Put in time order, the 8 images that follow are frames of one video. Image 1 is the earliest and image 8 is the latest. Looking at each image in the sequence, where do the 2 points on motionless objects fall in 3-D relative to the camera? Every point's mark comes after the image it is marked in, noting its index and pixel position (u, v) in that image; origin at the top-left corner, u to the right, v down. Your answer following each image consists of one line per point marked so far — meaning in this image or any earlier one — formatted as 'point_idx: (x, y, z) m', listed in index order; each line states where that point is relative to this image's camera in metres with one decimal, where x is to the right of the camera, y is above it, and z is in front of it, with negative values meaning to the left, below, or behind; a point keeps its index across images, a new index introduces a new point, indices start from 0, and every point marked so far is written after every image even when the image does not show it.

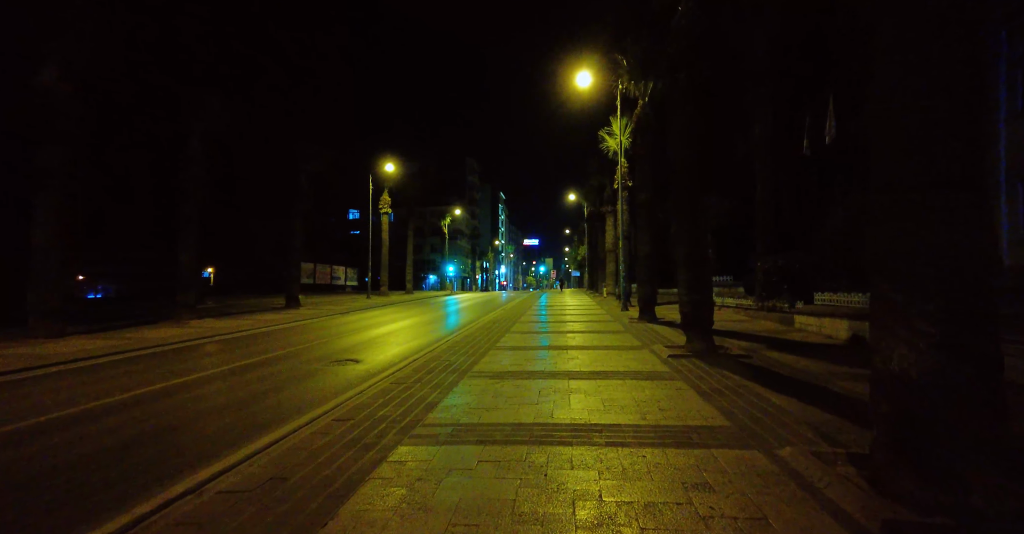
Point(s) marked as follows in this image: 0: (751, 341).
0: (+5.7, -1.8, +10.6) m
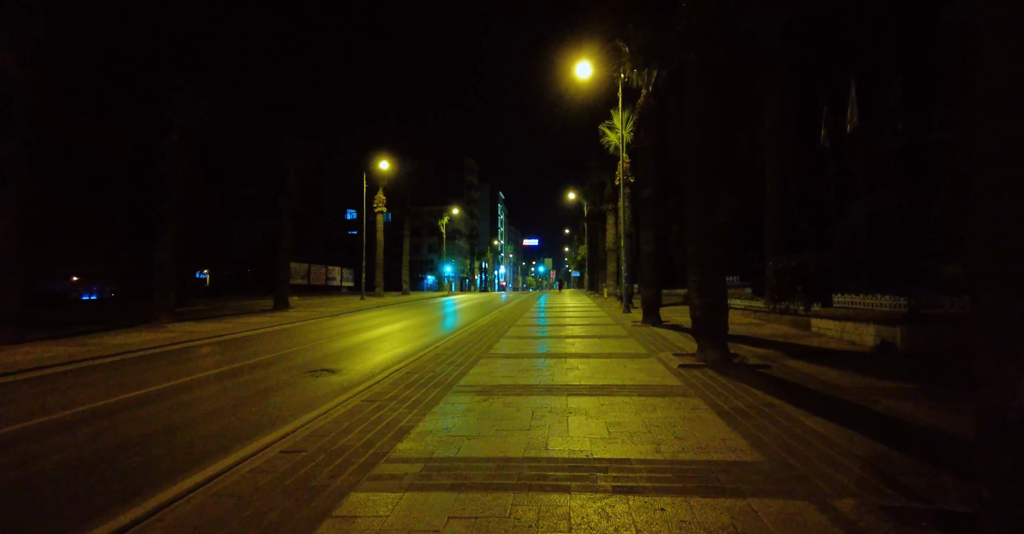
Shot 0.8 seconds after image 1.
0: (+5.6, -1.8, +9.6) m
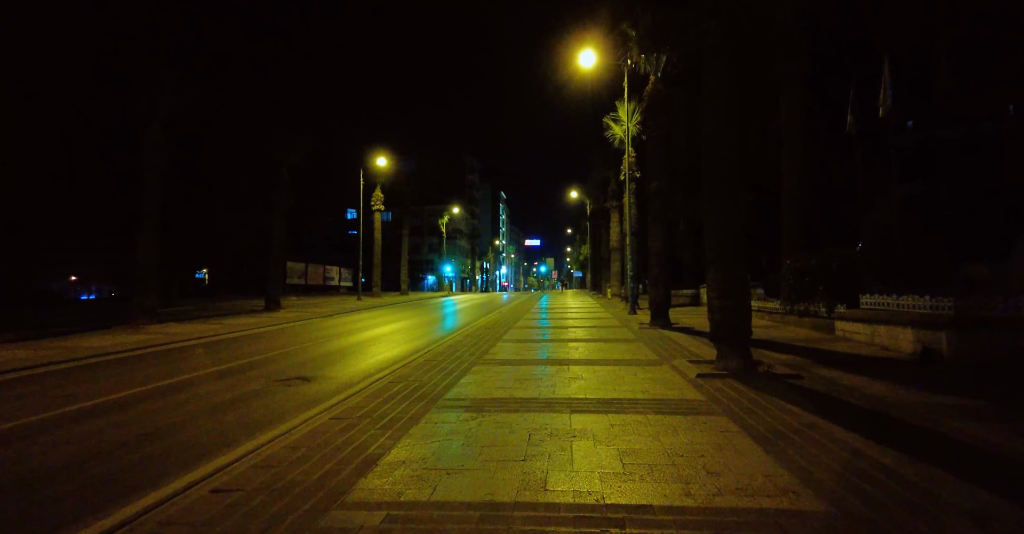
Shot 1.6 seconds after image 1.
0: (+5.5, -1.7, +8.7) m
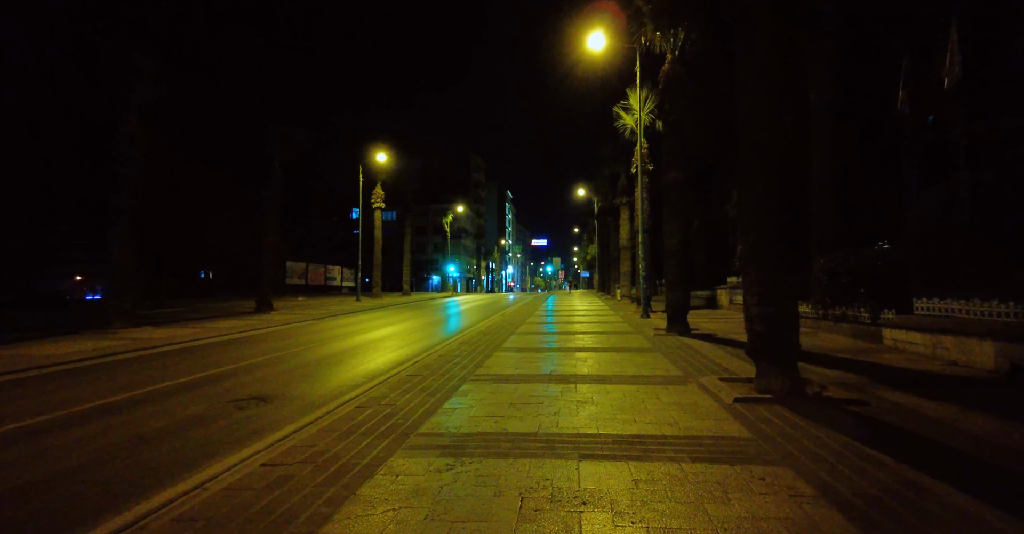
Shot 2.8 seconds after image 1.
0: (+5.5, -1.7, +7.2) m
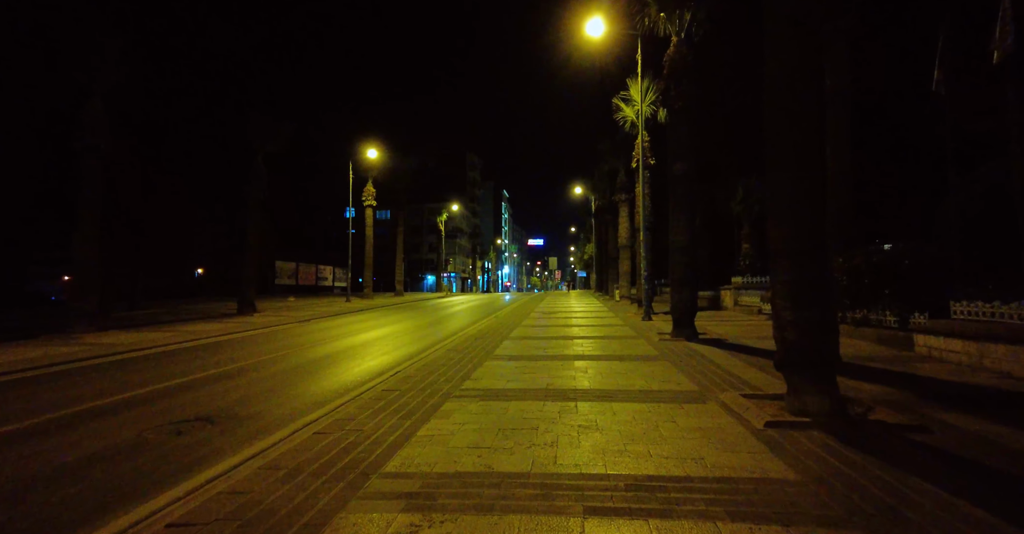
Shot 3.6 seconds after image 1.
0: (+5.3, -1.7, +6.2) m
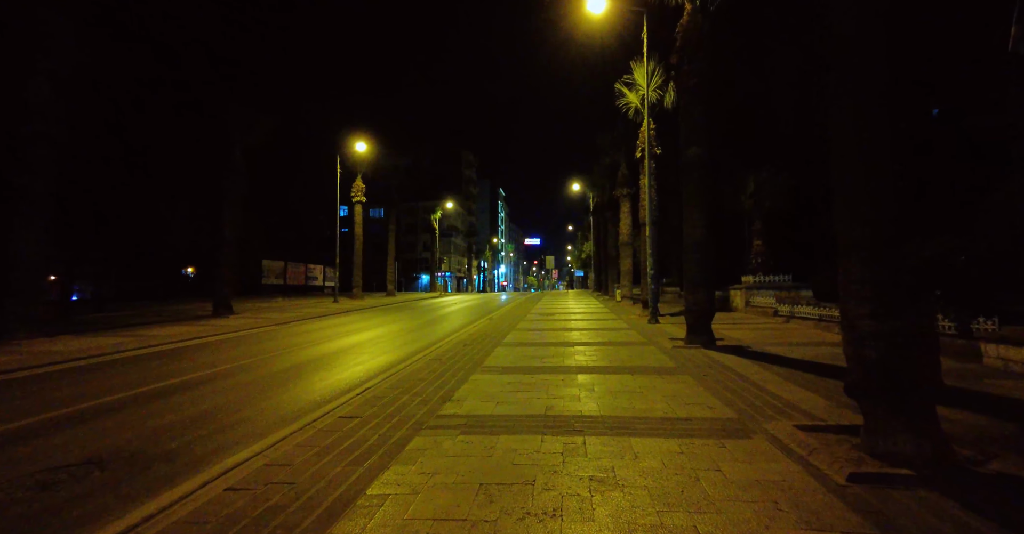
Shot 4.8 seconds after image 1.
0: (+5.2, -1.7, +4.9) m
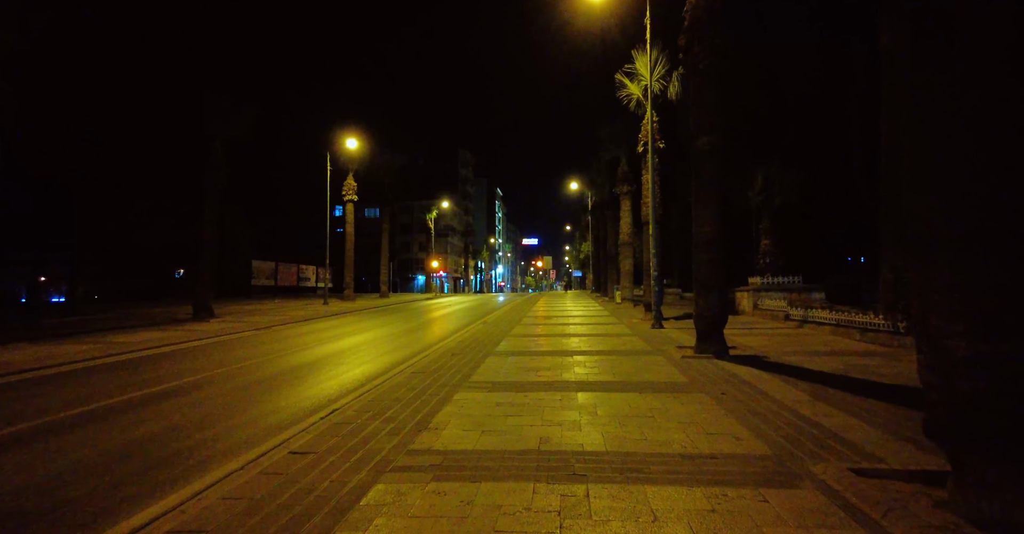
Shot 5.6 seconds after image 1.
0: (+5.1, -1.7, +3.9) m
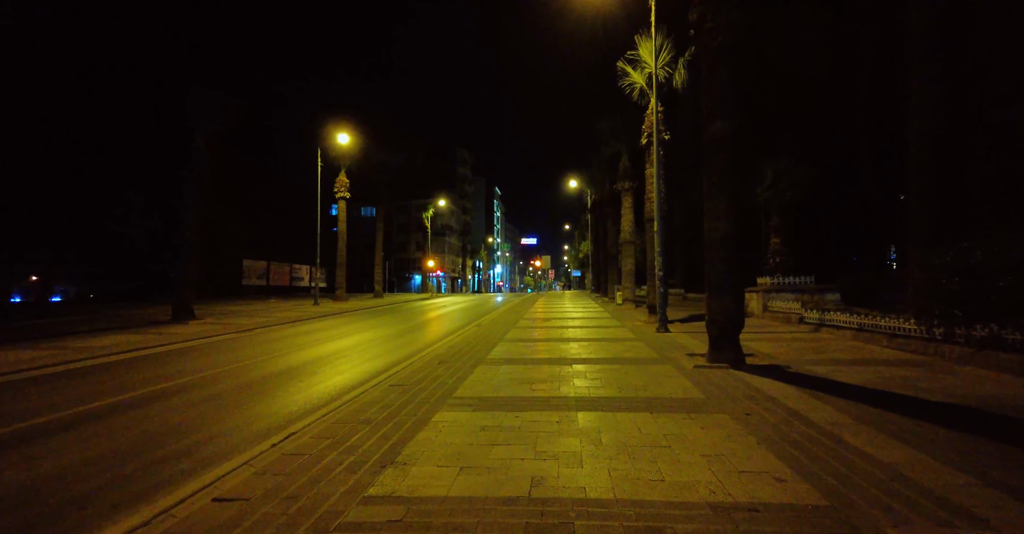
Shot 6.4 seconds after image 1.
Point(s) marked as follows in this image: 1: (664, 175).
0: (+4.9, -1.7, +2.9) m
1: (+5.1, +3.1, +15.1) m
